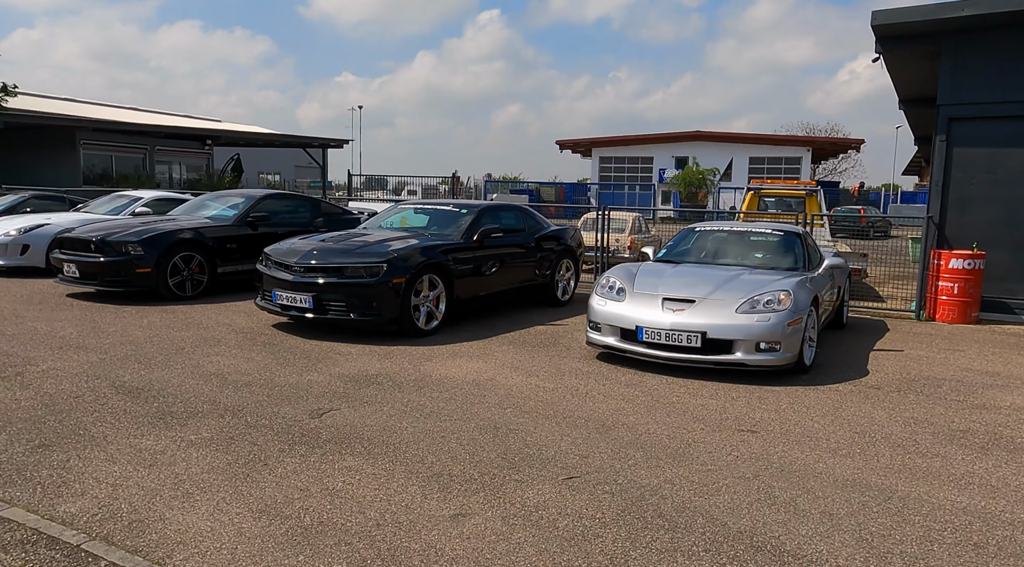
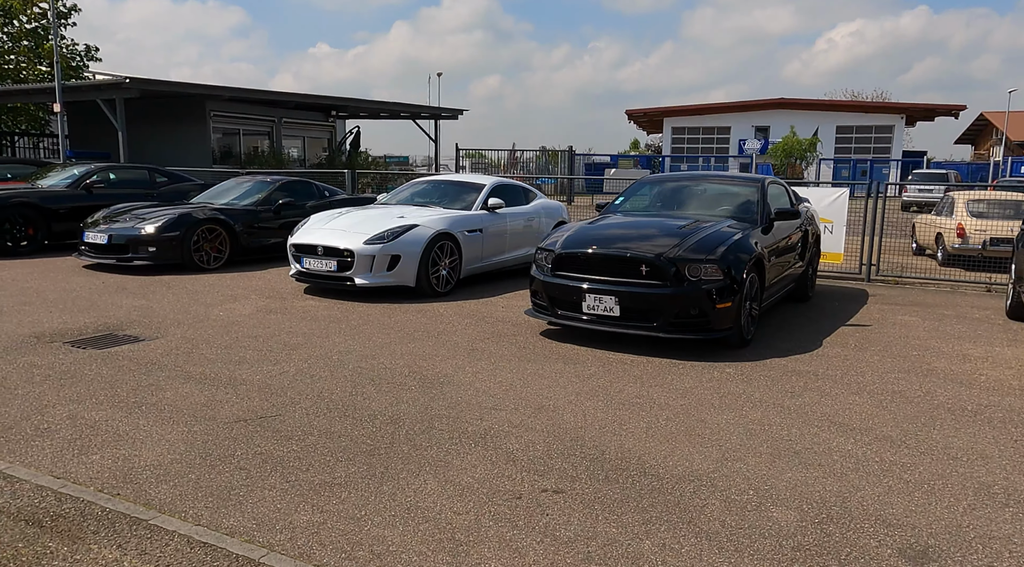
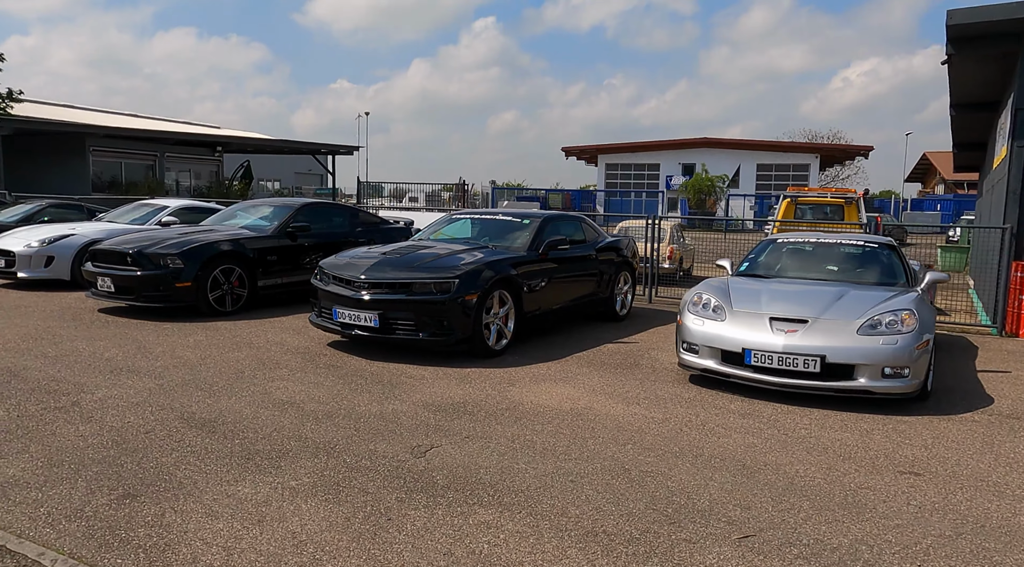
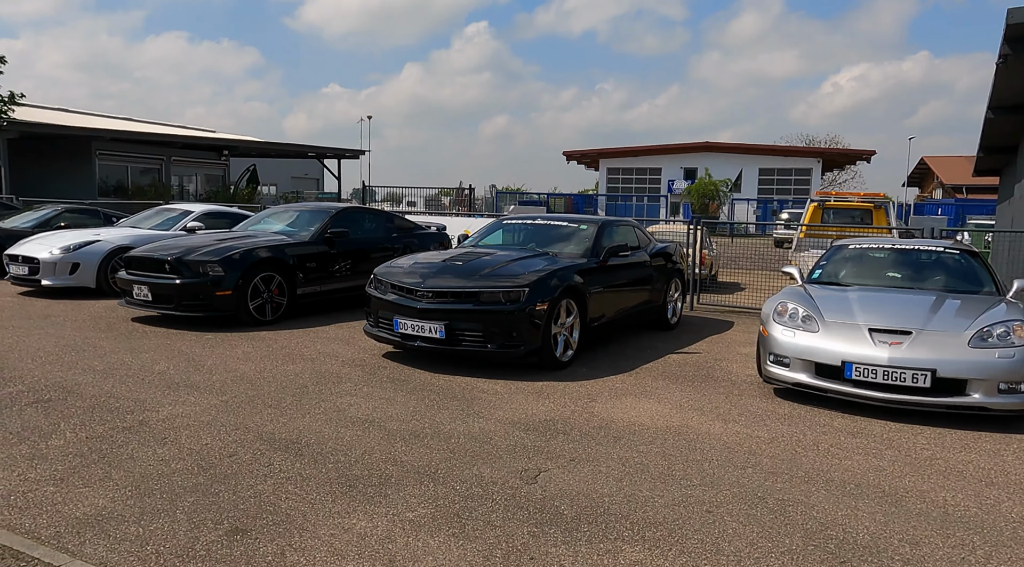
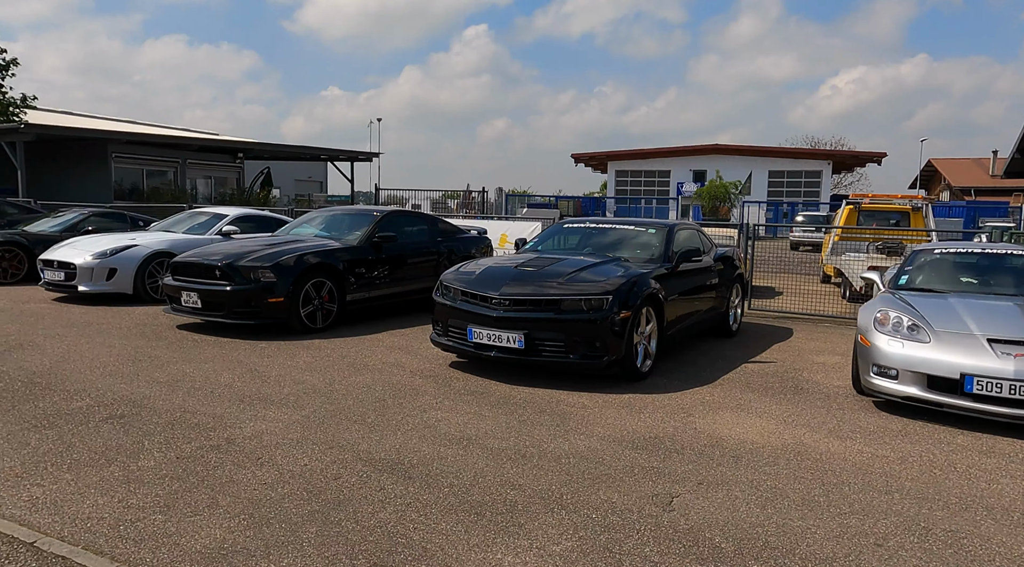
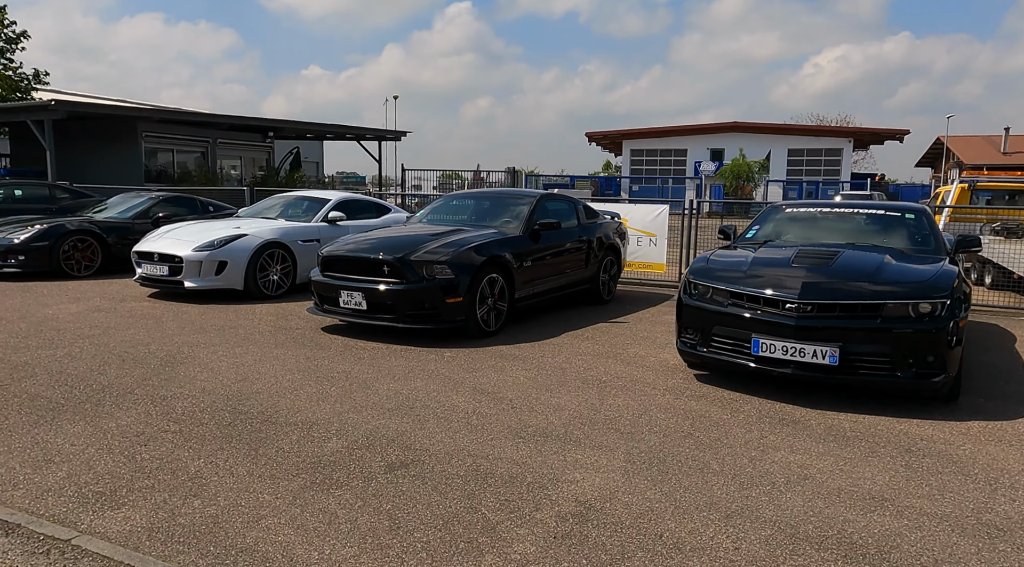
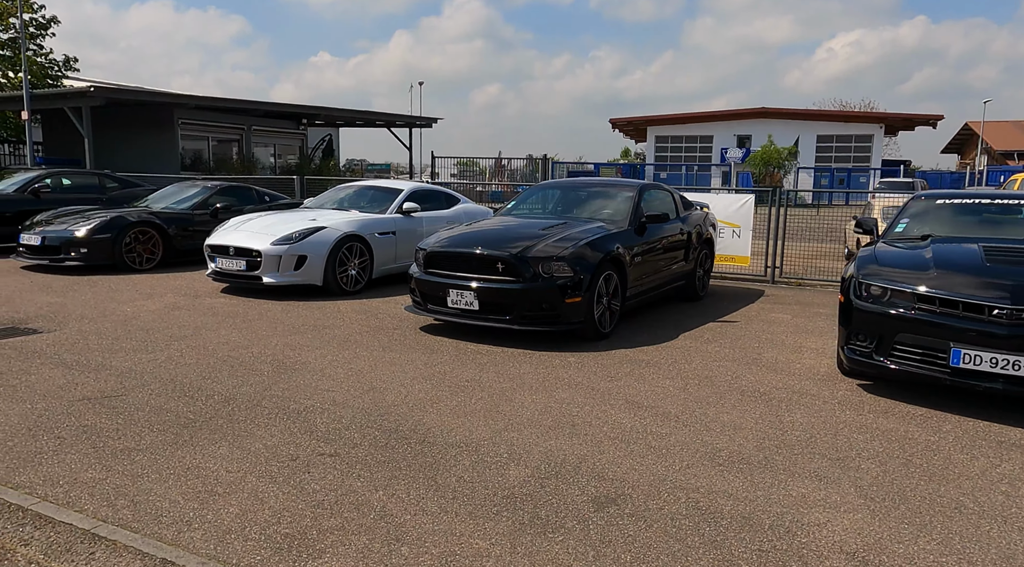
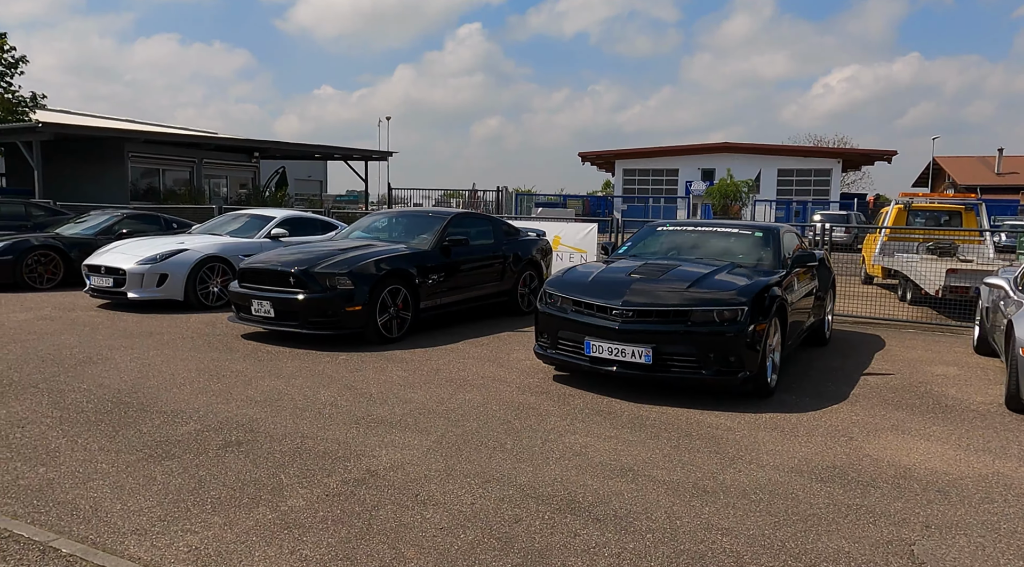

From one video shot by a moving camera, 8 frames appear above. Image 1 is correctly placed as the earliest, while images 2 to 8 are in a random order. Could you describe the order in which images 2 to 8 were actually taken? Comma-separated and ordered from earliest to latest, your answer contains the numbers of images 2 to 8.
3, 4, 5, 8, 6, 7, 2
